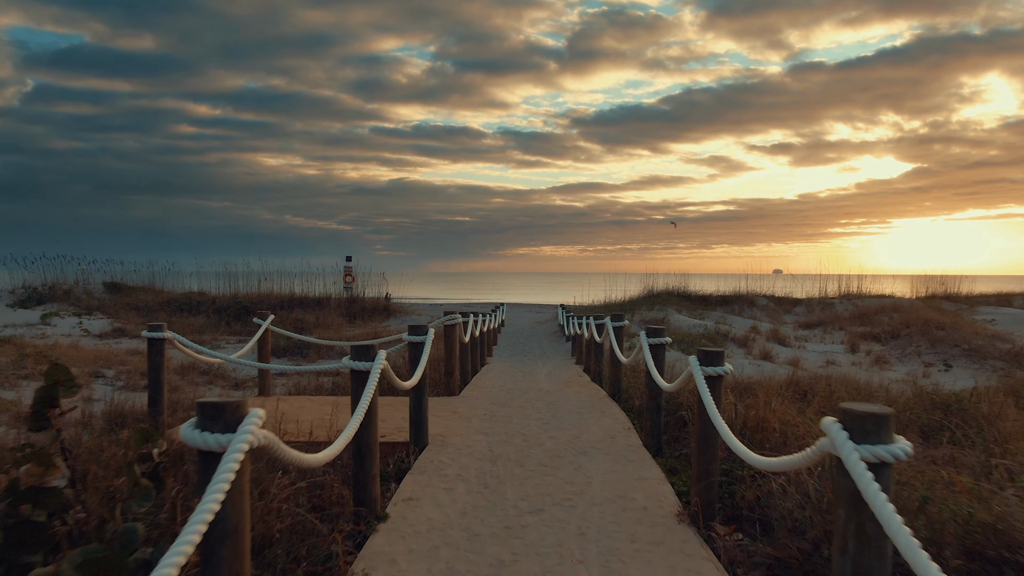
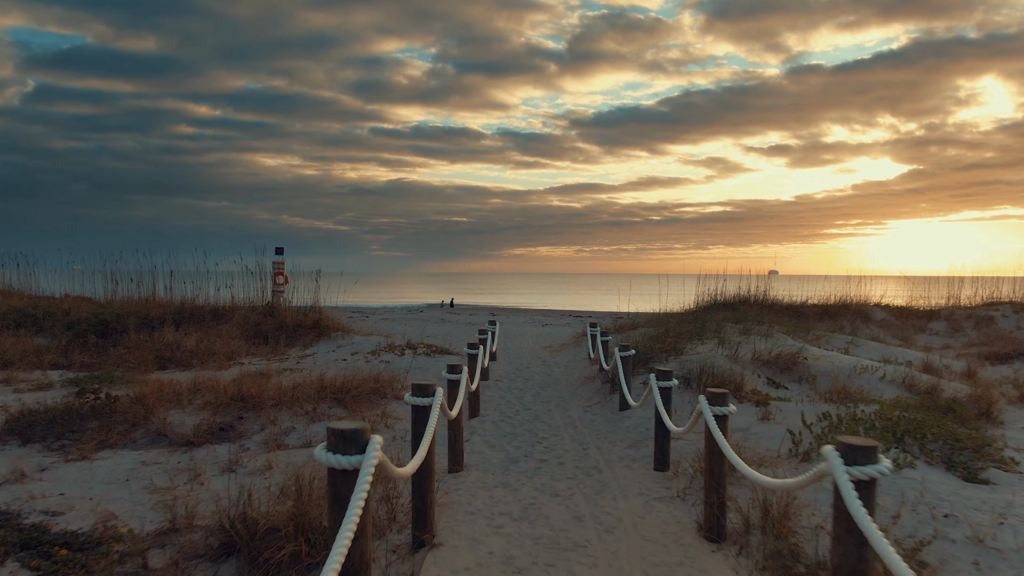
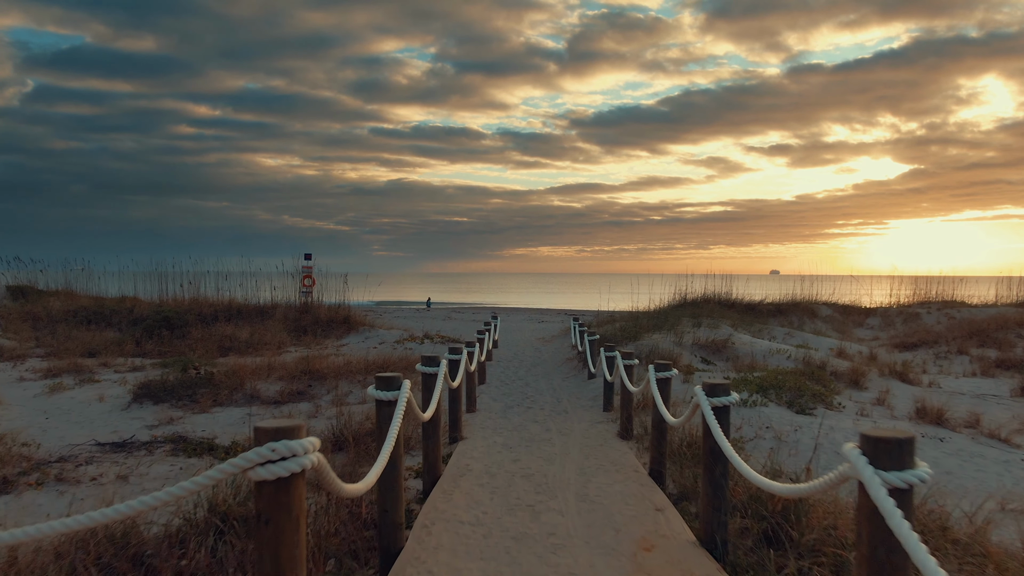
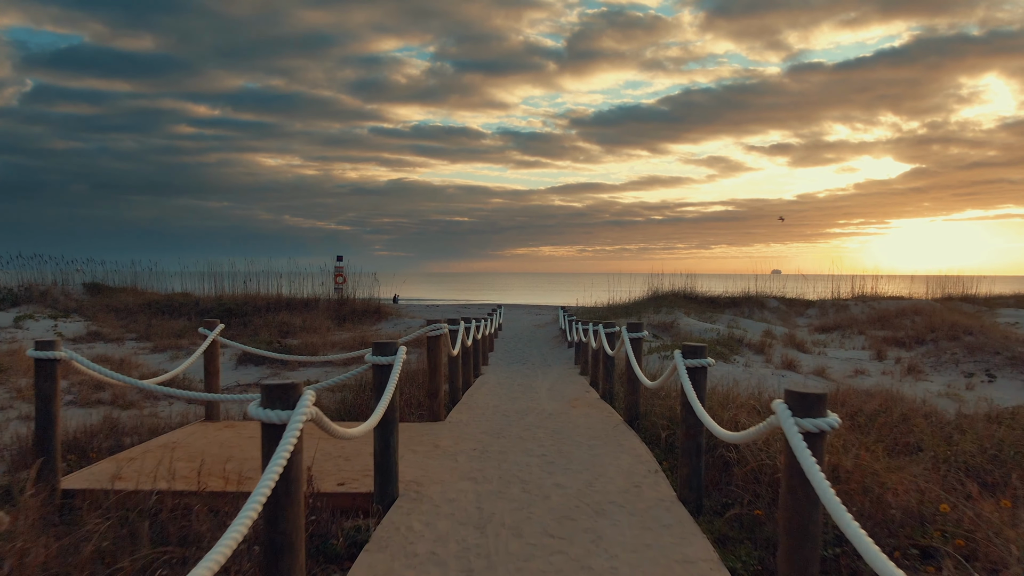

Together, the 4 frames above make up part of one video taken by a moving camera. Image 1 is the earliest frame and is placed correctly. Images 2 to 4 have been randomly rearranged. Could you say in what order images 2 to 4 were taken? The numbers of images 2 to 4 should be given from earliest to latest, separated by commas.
4, 3, 2
